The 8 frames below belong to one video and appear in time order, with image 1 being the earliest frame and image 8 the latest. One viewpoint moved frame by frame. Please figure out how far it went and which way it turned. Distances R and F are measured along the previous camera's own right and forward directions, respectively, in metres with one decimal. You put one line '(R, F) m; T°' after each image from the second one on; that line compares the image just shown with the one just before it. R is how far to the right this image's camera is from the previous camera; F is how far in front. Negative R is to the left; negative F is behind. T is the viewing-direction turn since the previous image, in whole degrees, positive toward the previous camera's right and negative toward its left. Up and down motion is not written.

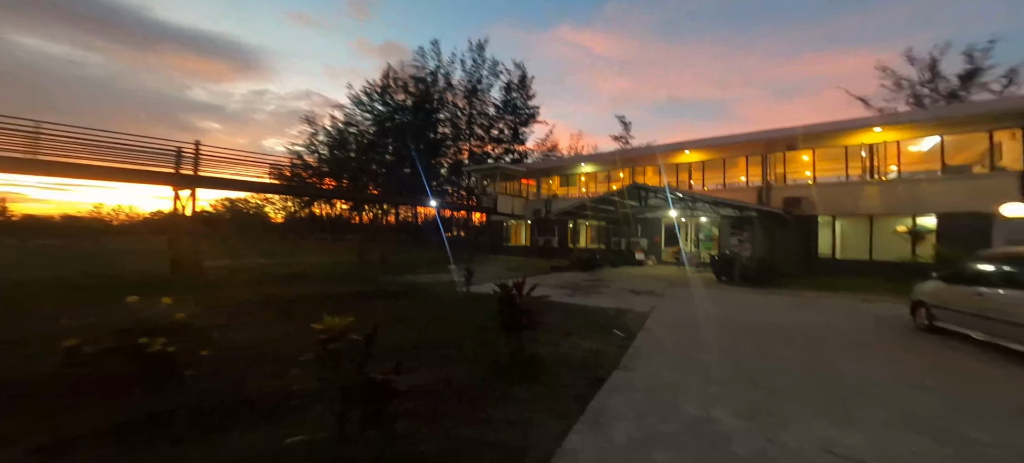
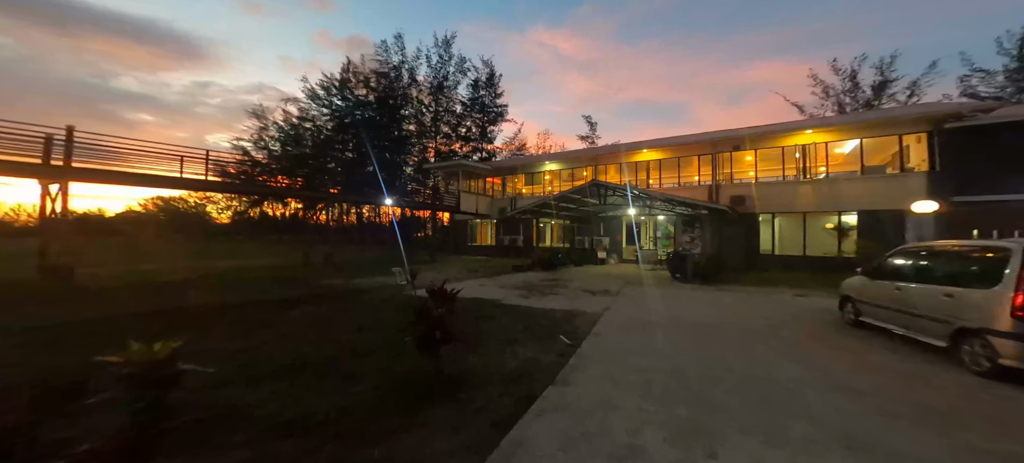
(+0.5, +0.3) m; +5°
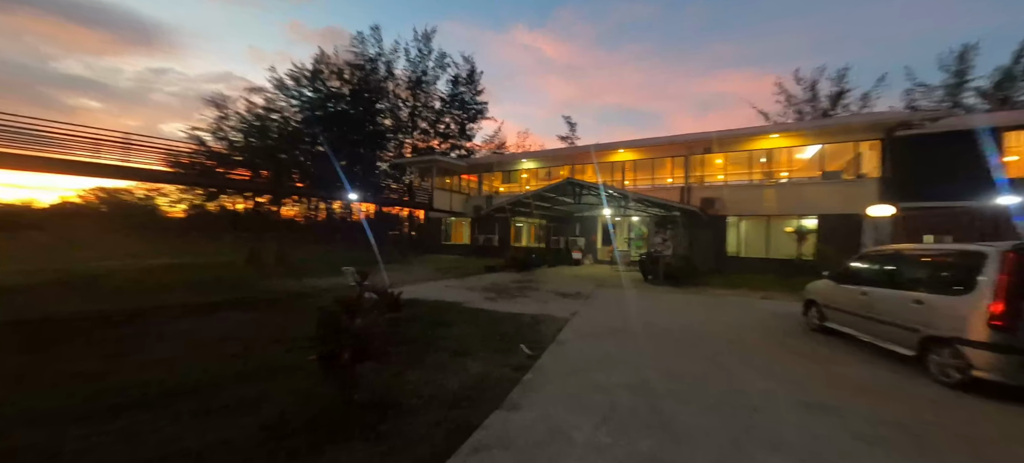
(+0.3, +0.4) m; +3°
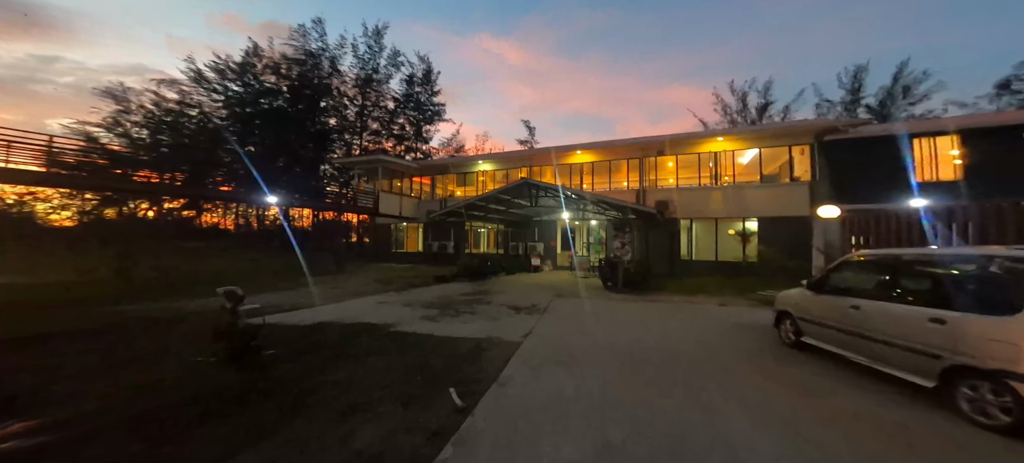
(+0.4, +1.1) m; +6°
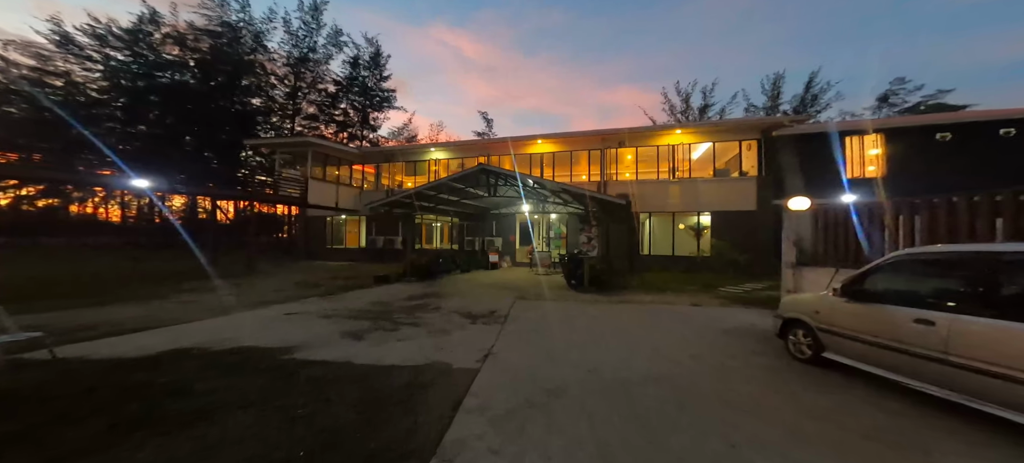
(+0.1, +1.5) m; +7°
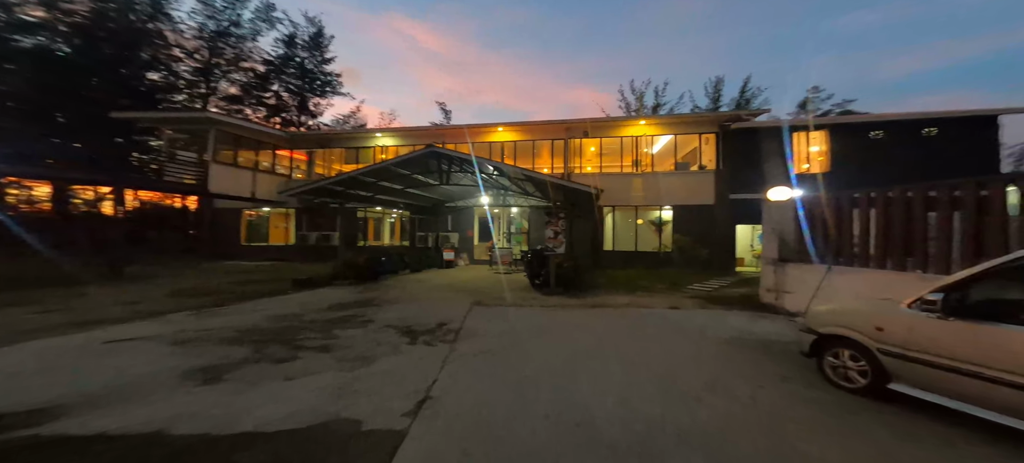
(+0.1, +1.5) m; +7°
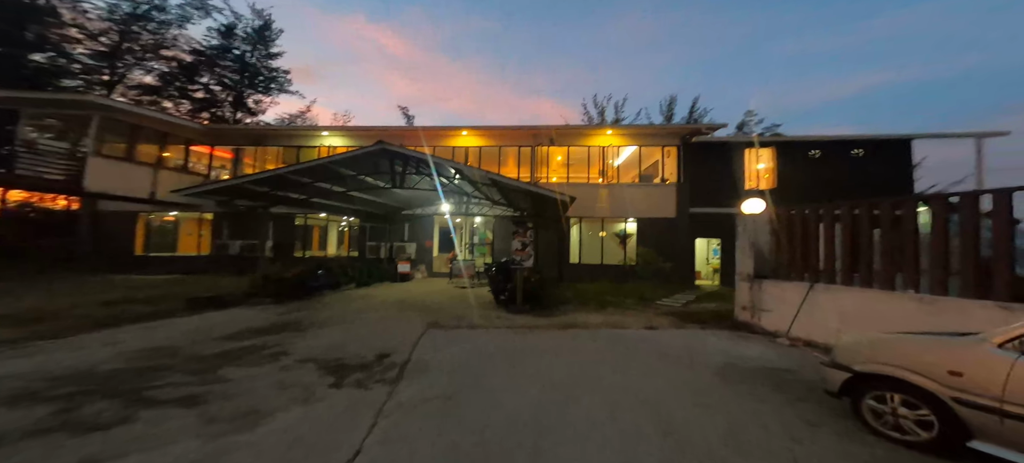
(0.0, +1.0) m; +6°
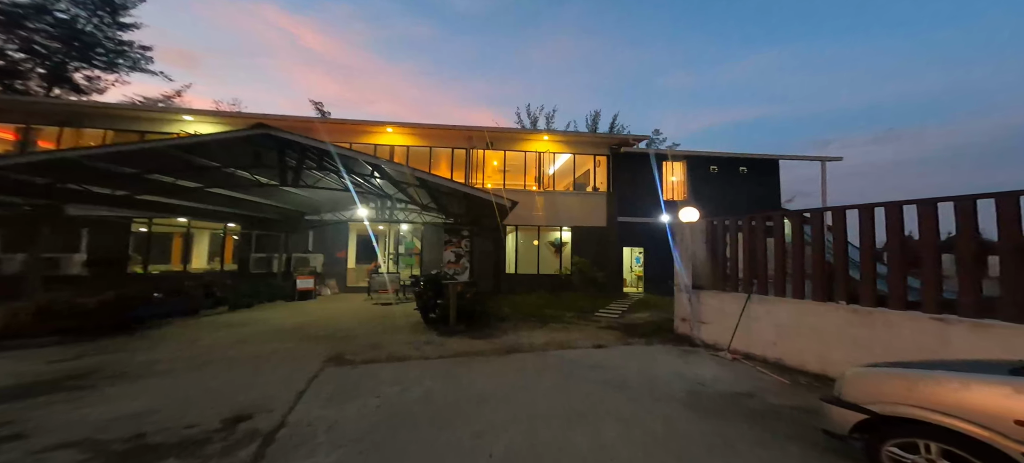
(0.0, +1.1) m; +12°
